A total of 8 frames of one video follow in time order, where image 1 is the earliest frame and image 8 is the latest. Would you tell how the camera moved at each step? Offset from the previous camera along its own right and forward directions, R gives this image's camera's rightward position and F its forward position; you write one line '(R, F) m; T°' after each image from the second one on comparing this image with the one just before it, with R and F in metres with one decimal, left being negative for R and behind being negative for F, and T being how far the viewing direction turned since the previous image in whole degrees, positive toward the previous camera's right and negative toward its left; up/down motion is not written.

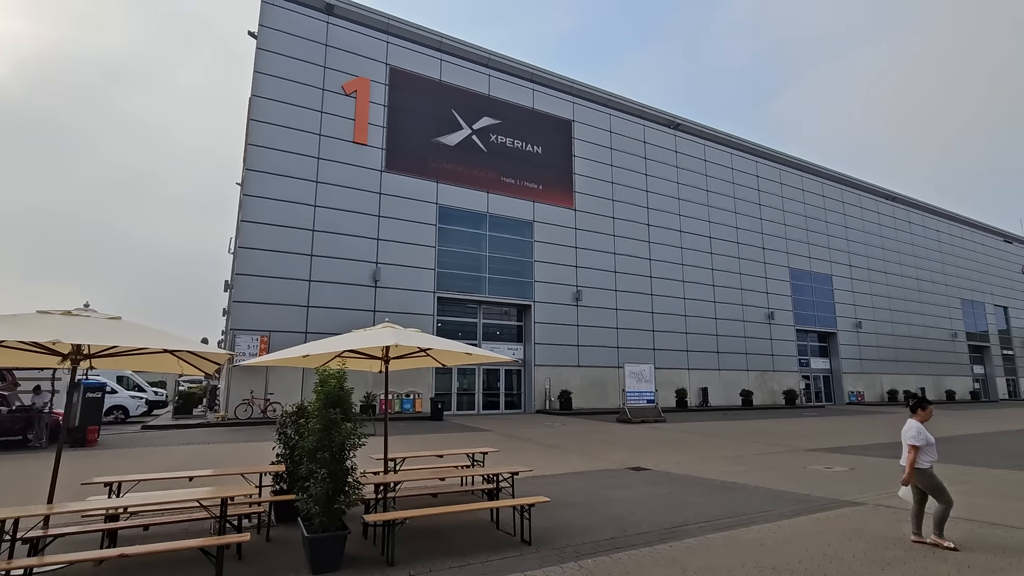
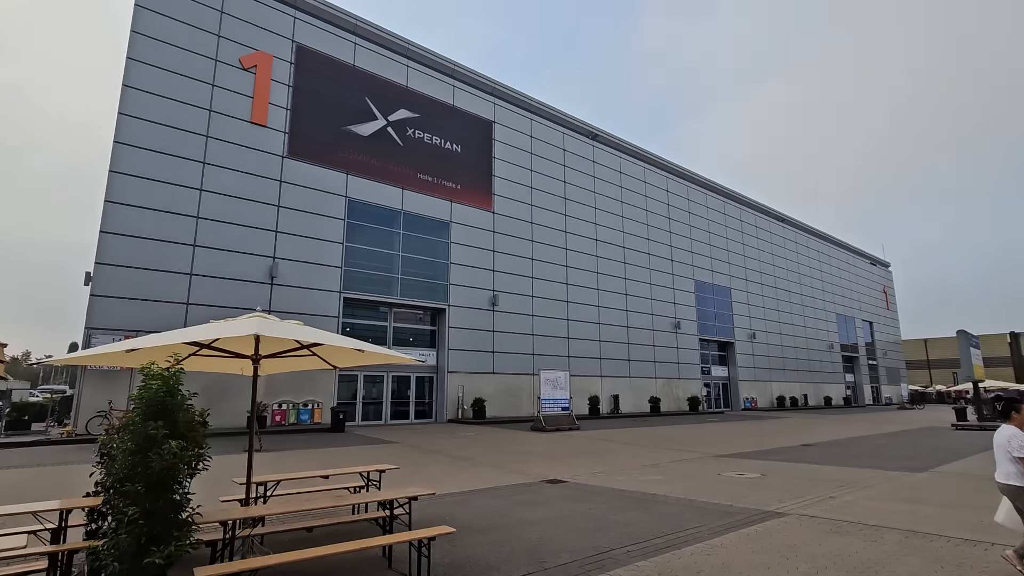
(+0.1, +1.0) m; +9°
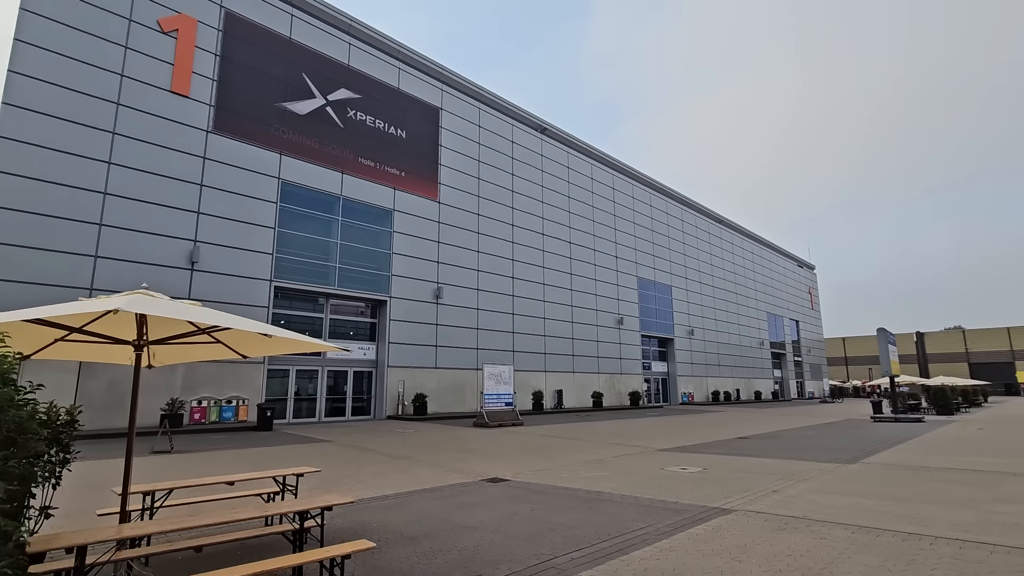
(+0.1, +0.6) m; +6°
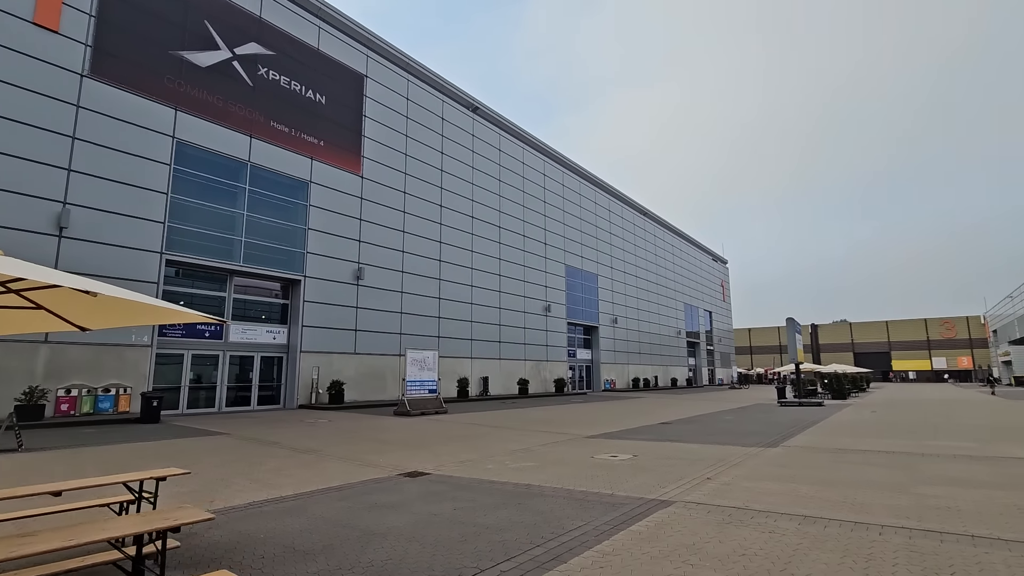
(0.0, +0.9) m; +8°
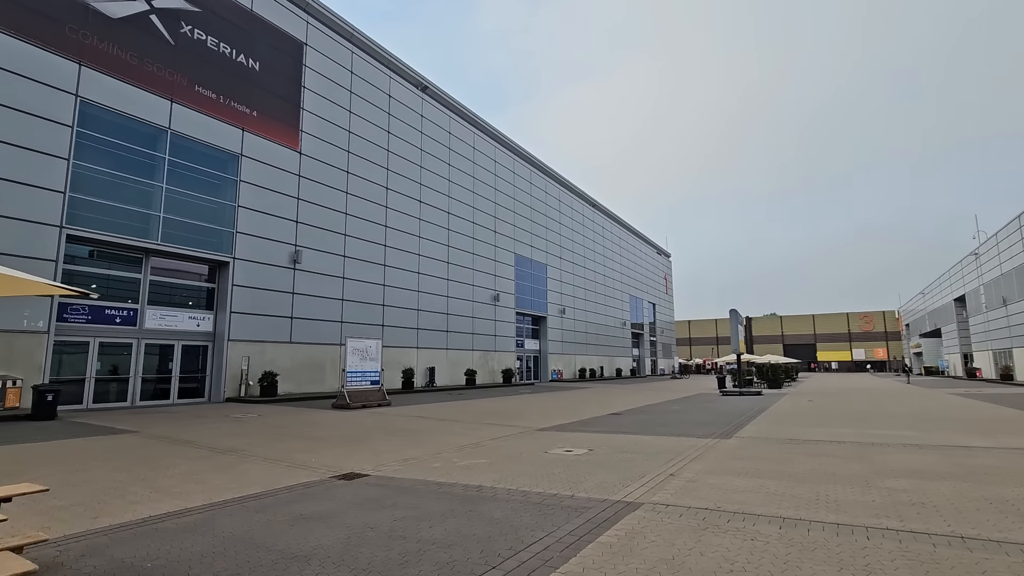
(-0.1, +0.8) m; +6°
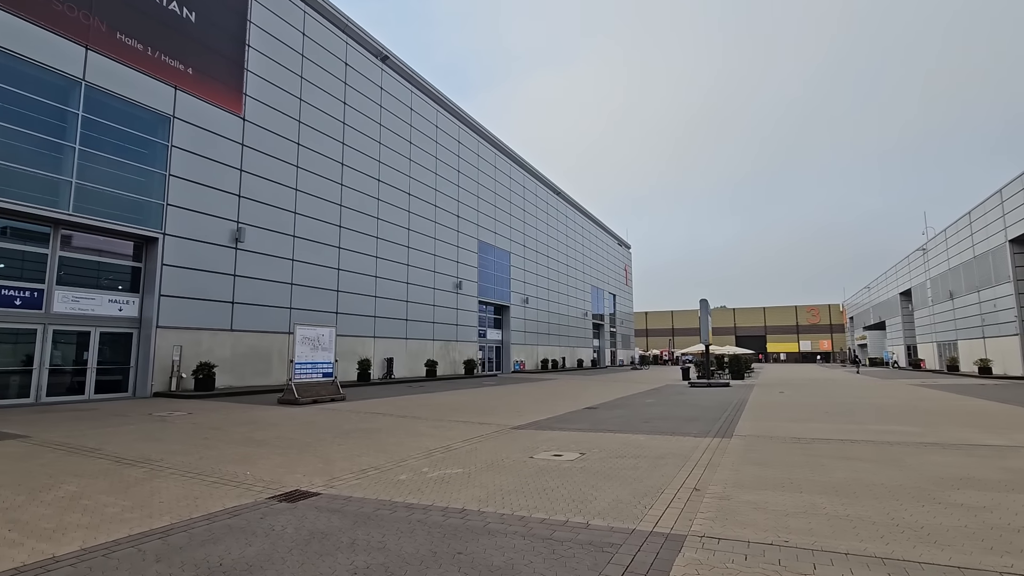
(-0.4, +1.5) m; +5°
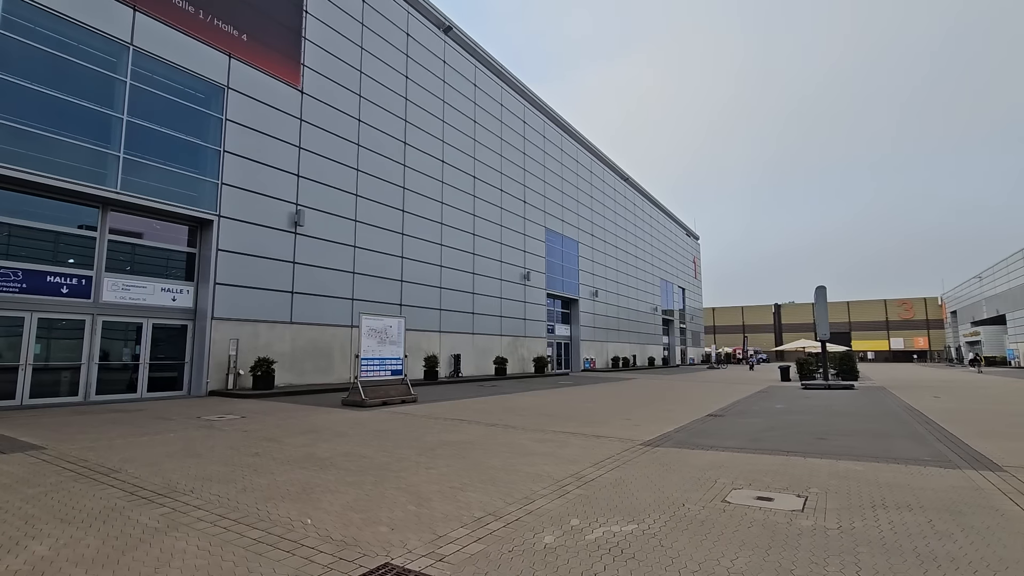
(-1.4, +2.8) m; -6°
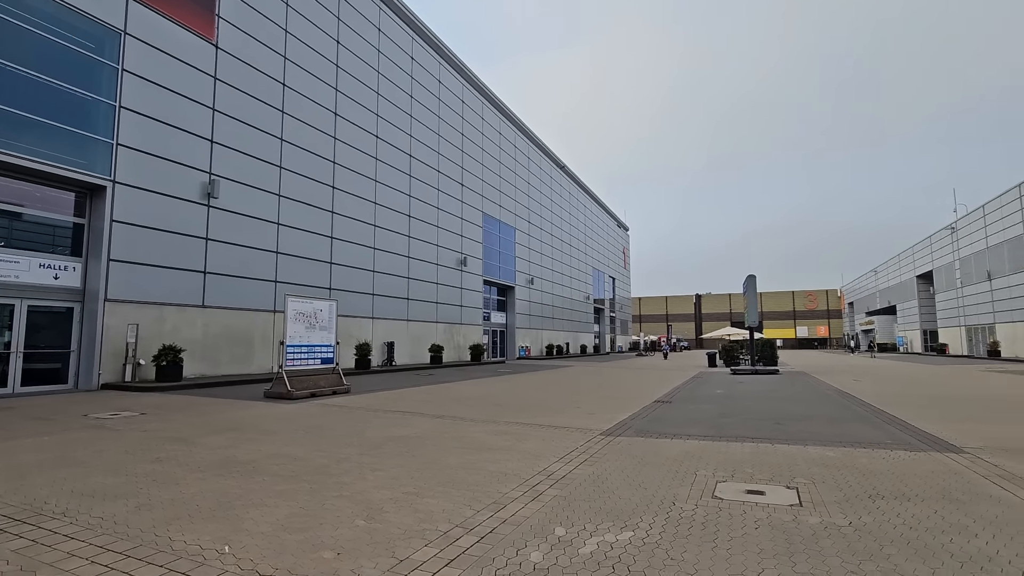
(-0.4, +0.9) m; +8°
